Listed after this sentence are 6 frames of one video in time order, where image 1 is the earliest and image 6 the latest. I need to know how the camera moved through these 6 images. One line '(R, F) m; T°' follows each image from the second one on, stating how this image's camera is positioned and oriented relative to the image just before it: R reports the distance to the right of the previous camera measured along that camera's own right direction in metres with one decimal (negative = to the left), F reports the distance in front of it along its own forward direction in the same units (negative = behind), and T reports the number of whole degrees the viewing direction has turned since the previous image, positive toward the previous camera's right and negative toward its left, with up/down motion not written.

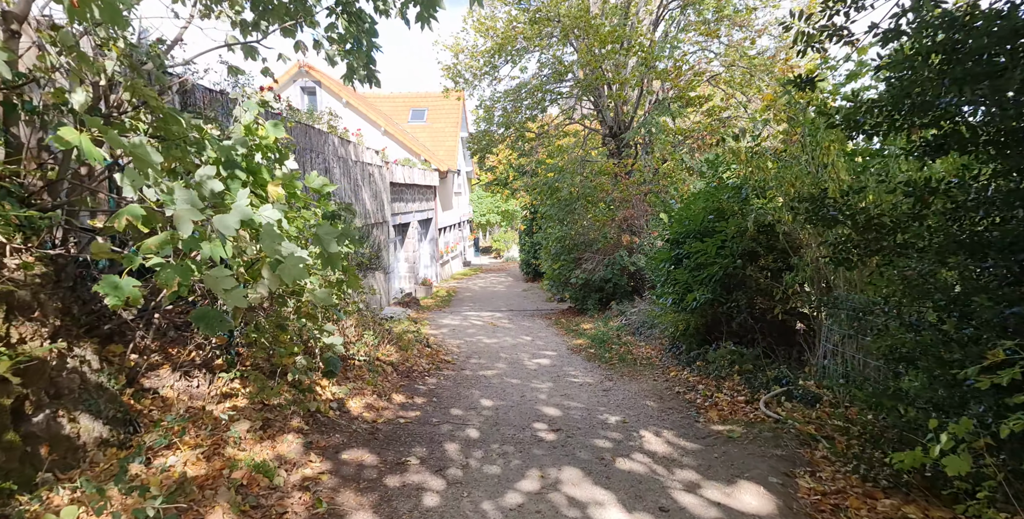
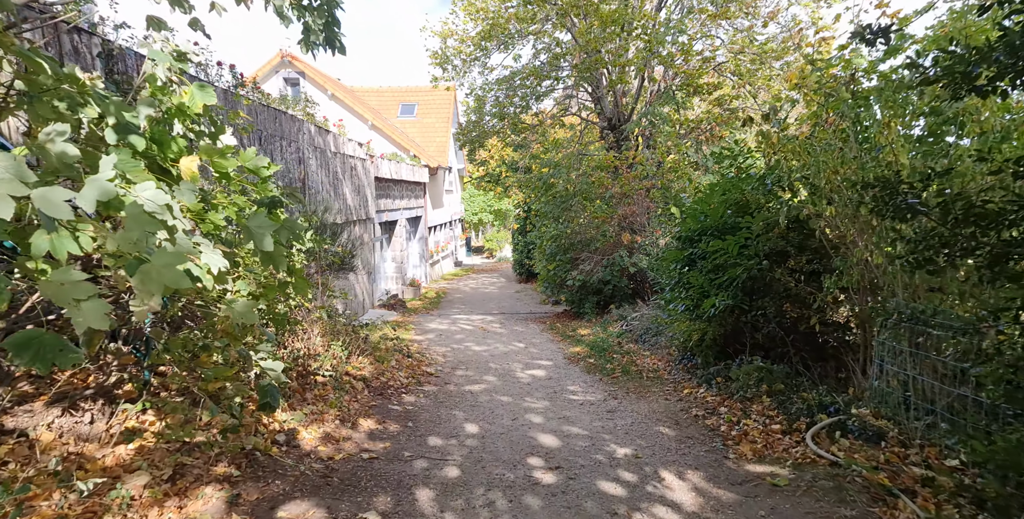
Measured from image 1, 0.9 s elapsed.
(0.0, +0.9) m; +1°
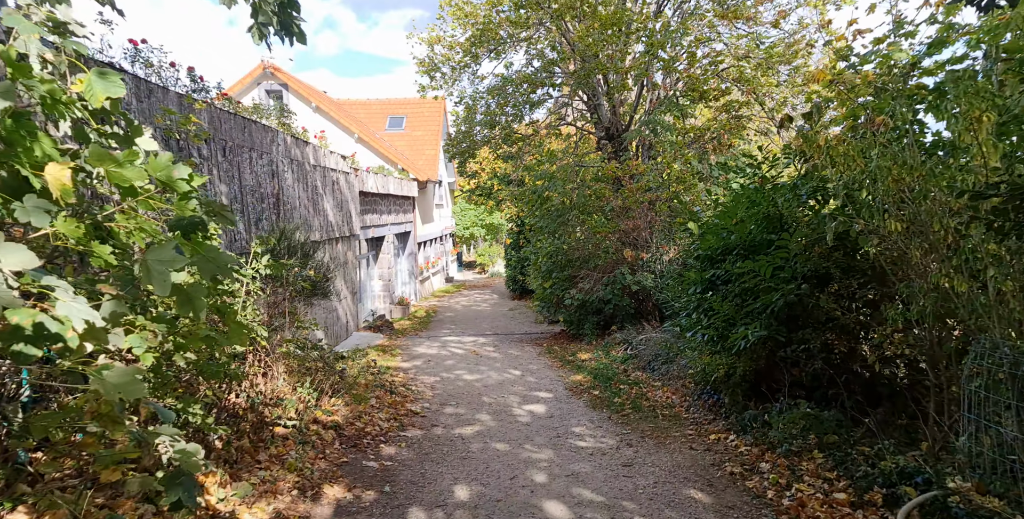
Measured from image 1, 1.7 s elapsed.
(0.0, +0.8) m; +1°
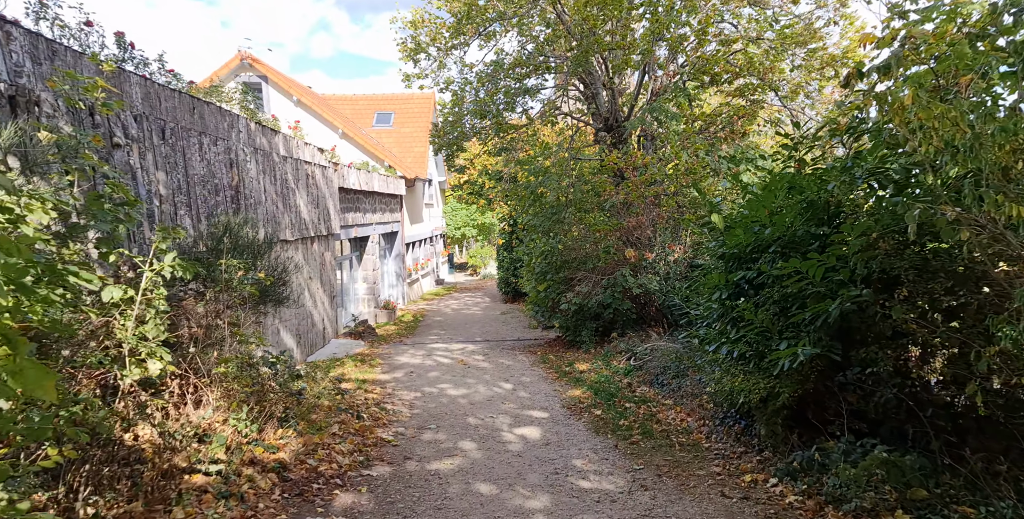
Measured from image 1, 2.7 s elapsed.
(0.0, +1.0) m; +1°
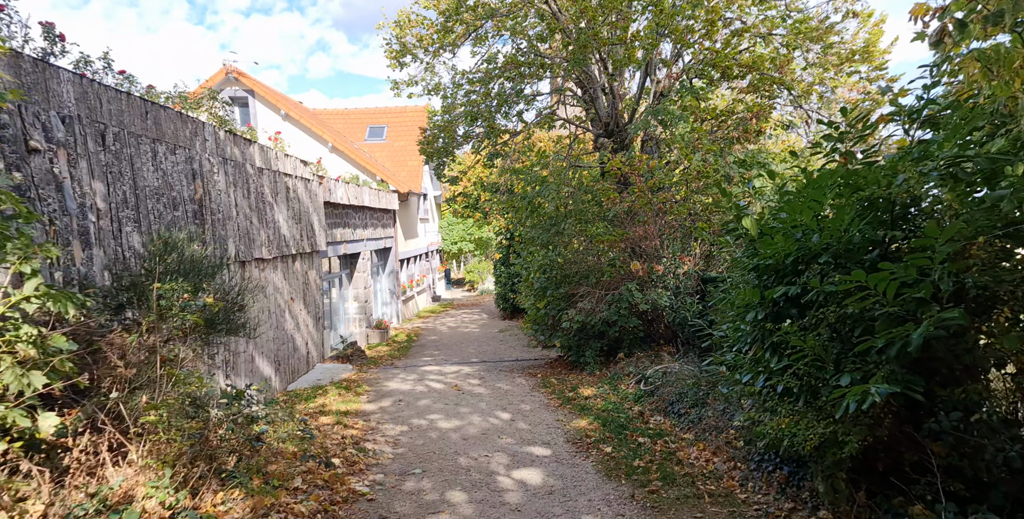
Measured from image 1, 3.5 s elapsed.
(0.0, +0.8) m; 0°
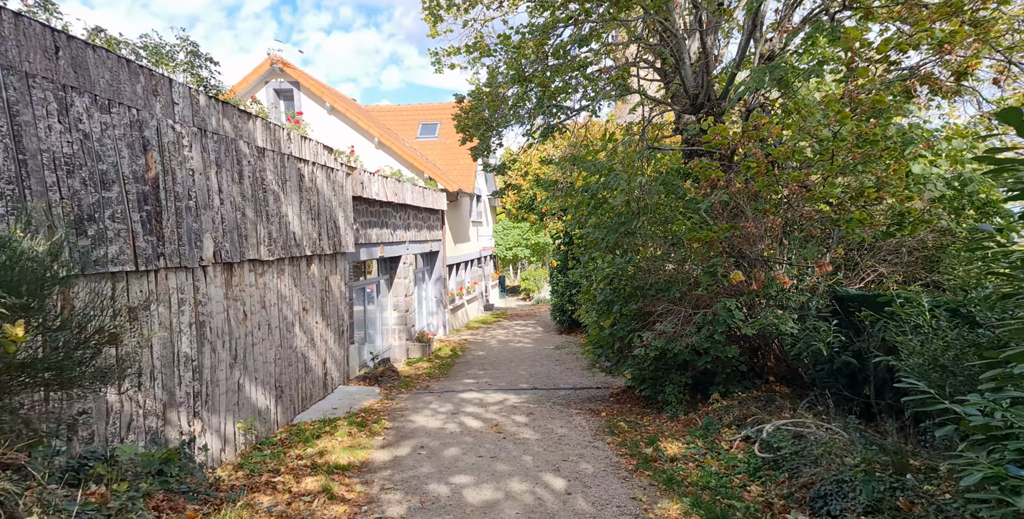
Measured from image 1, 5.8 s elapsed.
(0.0, +2.2) m; -5°
